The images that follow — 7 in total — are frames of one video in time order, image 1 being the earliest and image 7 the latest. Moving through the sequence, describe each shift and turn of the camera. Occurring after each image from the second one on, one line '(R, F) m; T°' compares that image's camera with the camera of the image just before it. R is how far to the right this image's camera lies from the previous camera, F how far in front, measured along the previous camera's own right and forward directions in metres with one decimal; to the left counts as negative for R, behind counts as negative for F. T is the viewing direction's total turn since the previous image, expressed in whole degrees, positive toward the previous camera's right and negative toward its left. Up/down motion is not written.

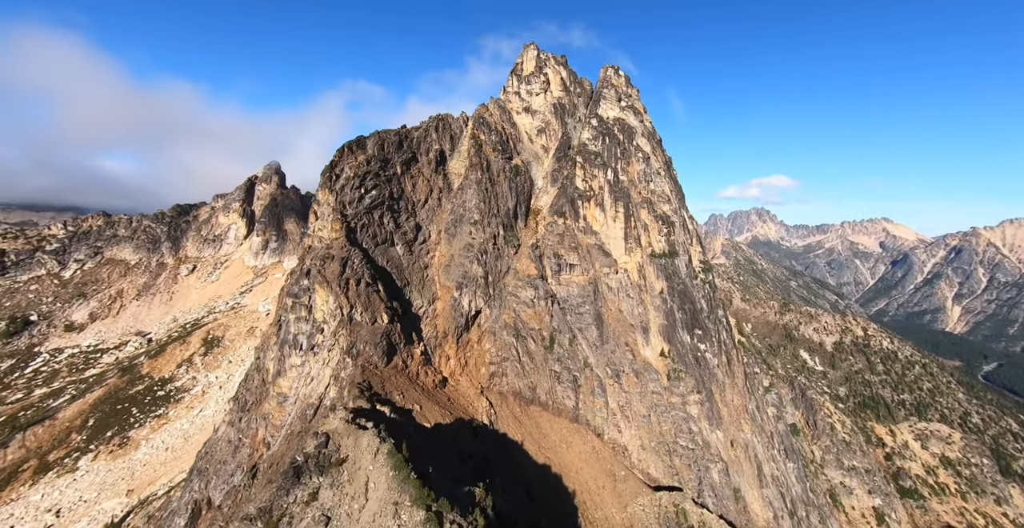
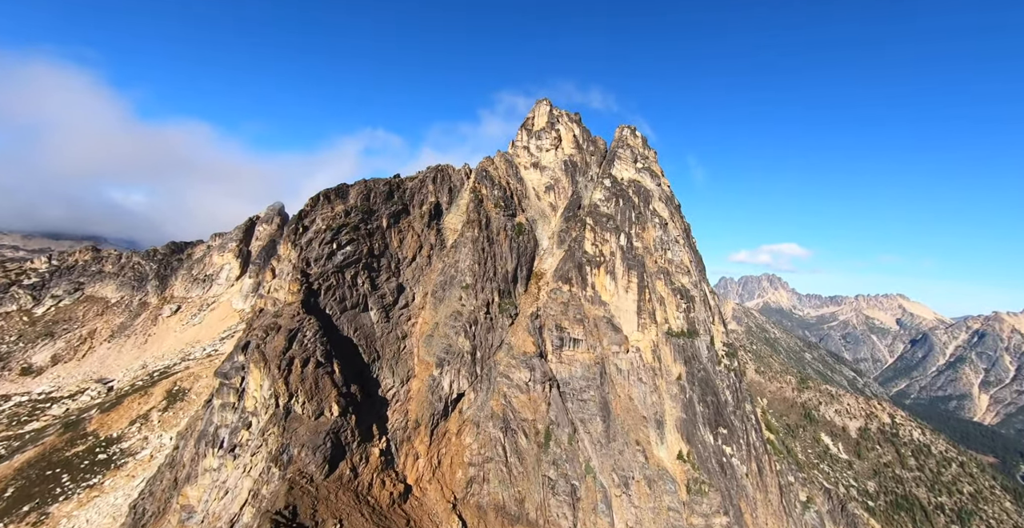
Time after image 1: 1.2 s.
(+1.6, +8.9) m; -1°
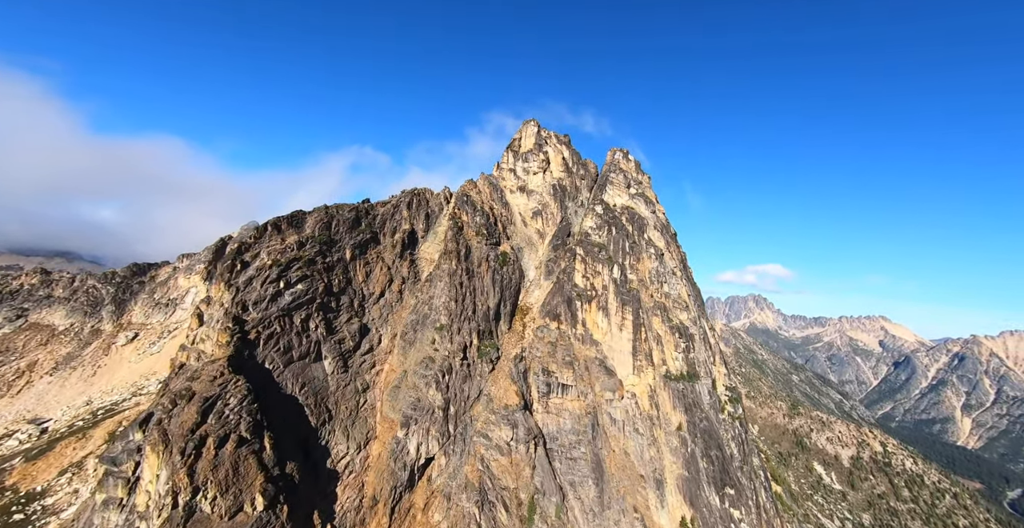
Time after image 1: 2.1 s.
(+0.9, +6.9) m; +2°
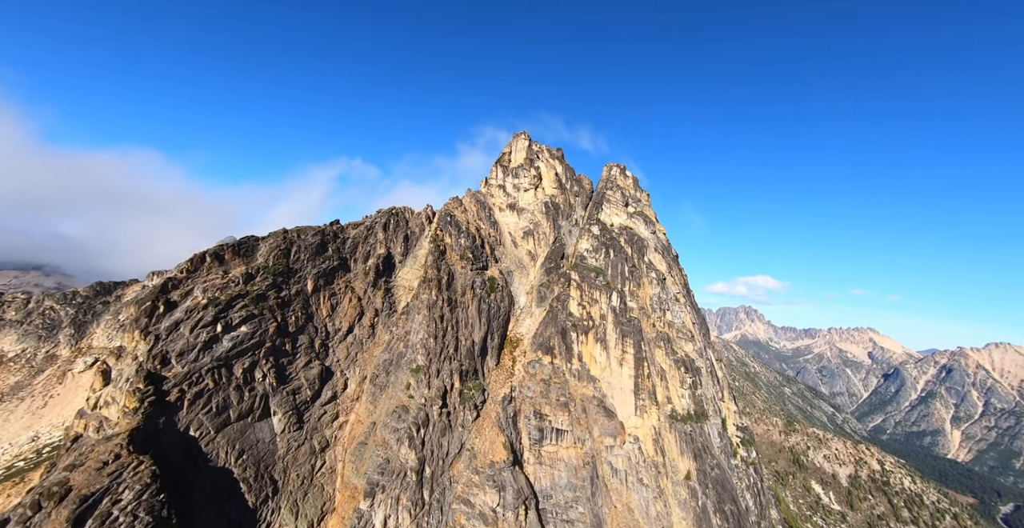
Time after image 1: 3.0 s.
(+0.5, +6.6) m; +1°
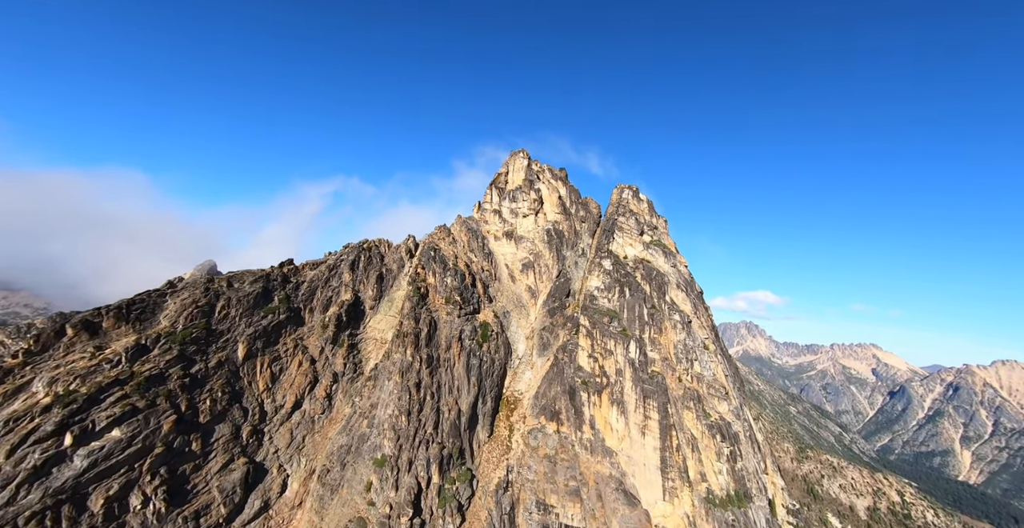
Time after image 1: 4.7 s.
(+0.4, +10.8) m; 0°
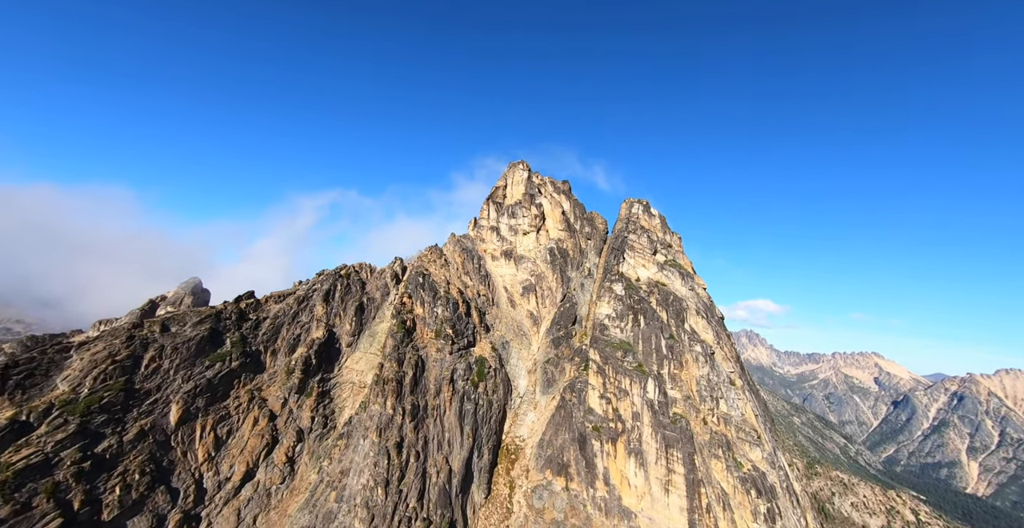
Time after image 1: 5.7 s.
(-0.1, +6.6) m; 0°
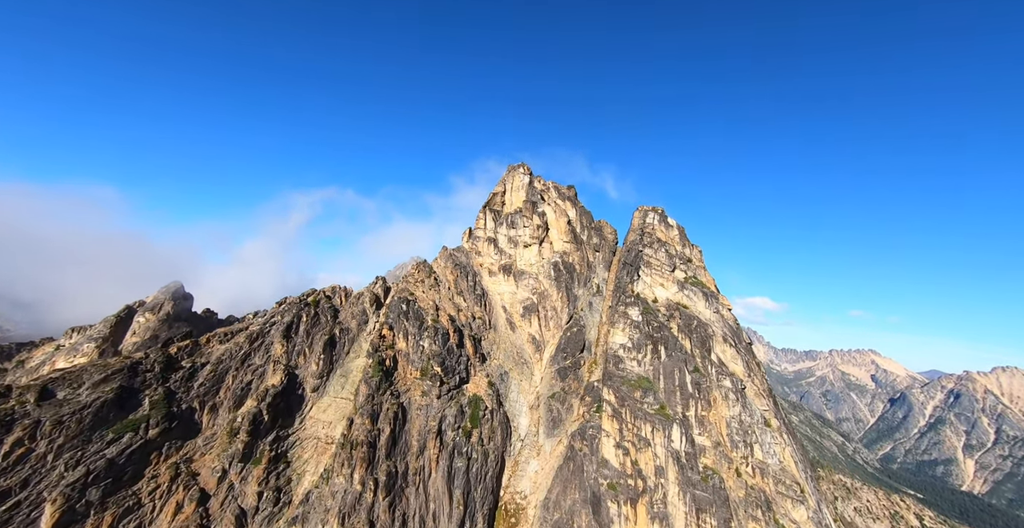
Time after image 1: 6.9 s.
(-0.2, +7.5) m; 0°
